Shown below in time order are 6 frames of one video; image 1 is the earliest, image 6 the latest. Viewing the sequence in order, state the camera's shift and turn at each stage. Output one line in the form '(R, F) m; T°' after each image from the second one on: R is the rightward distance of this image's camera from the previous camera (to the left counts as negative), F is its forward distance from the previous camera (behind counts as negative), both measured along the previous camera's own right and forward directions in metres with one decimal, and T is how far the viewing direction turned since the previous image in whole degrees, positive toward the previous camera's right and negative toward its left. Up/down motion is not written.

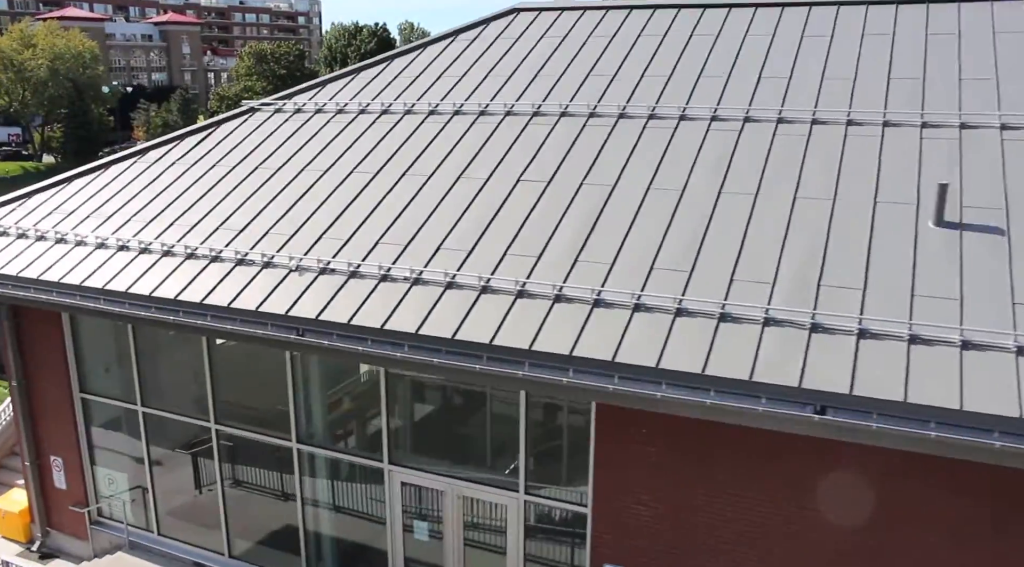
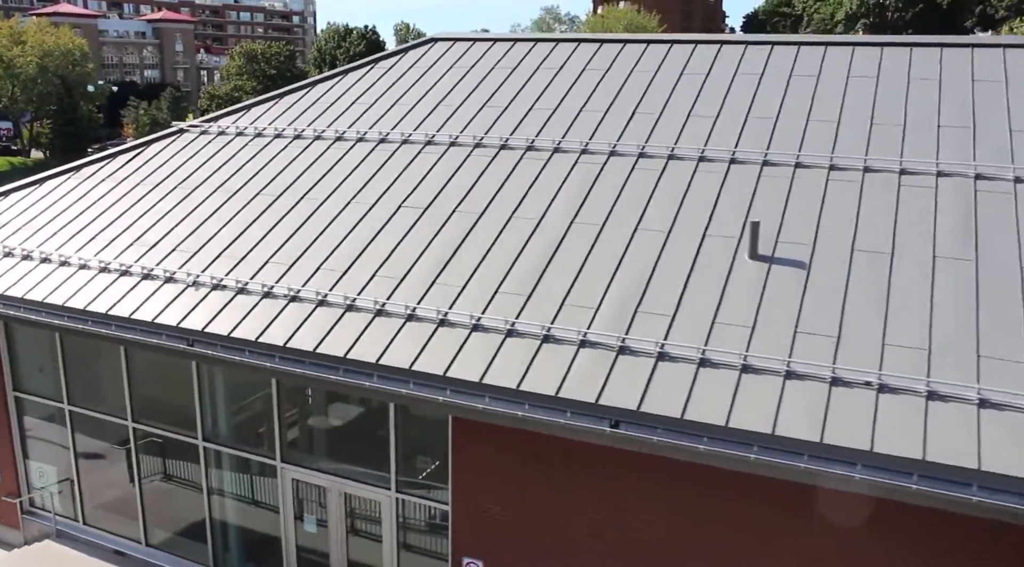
(+1.3, -0.8) m; 0°
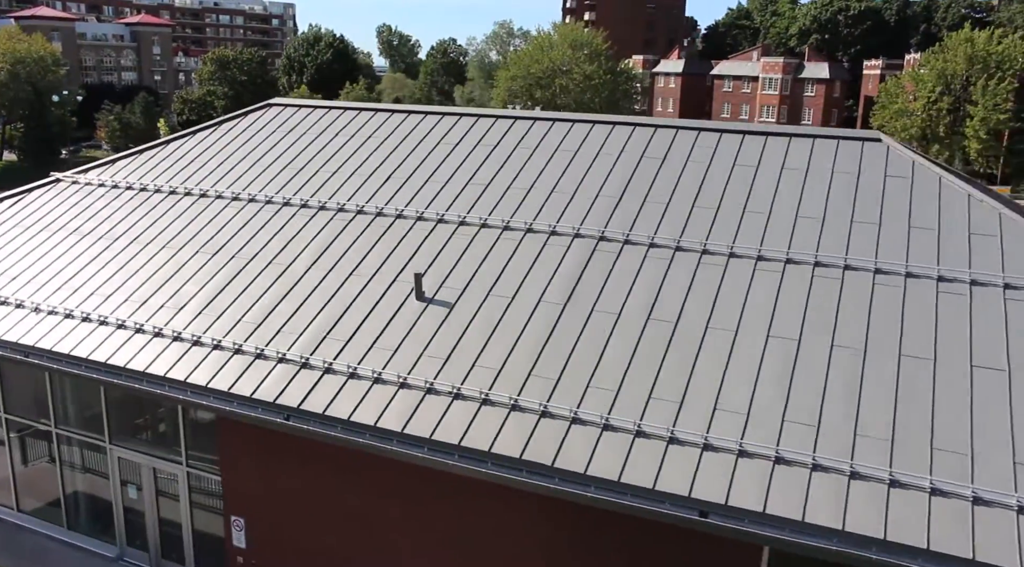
(+3.3, -3.1) m; 0°
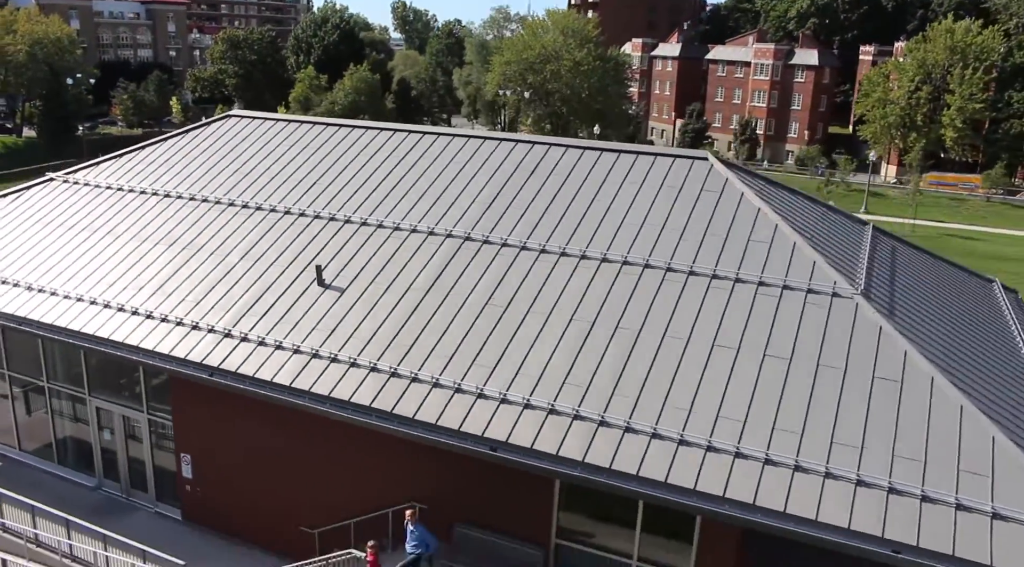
(+2.3, -3.0) m; -1°
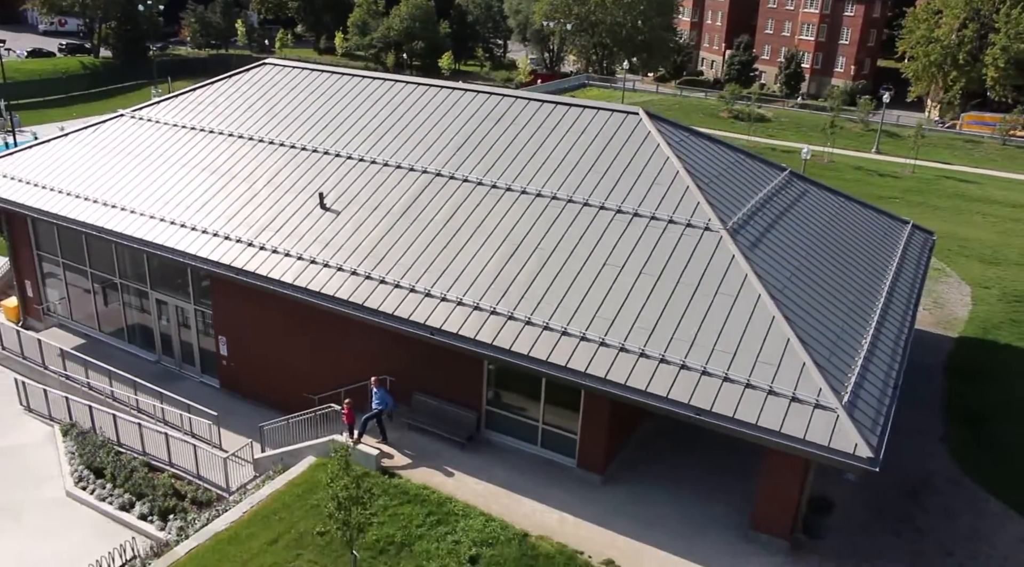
(+2.2, -3.9) m; -4°
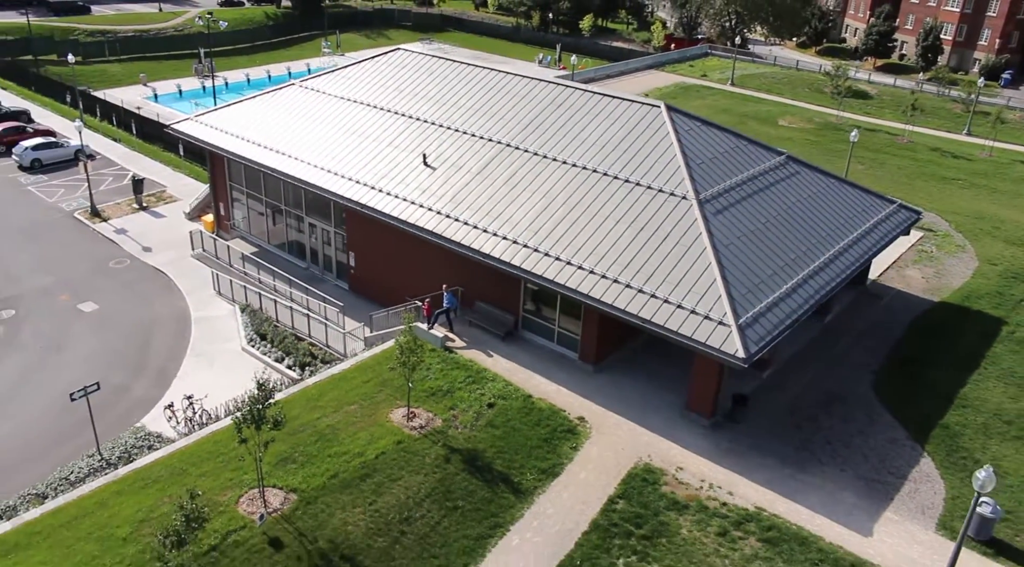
(+3.1, -6.7) m; -10°
